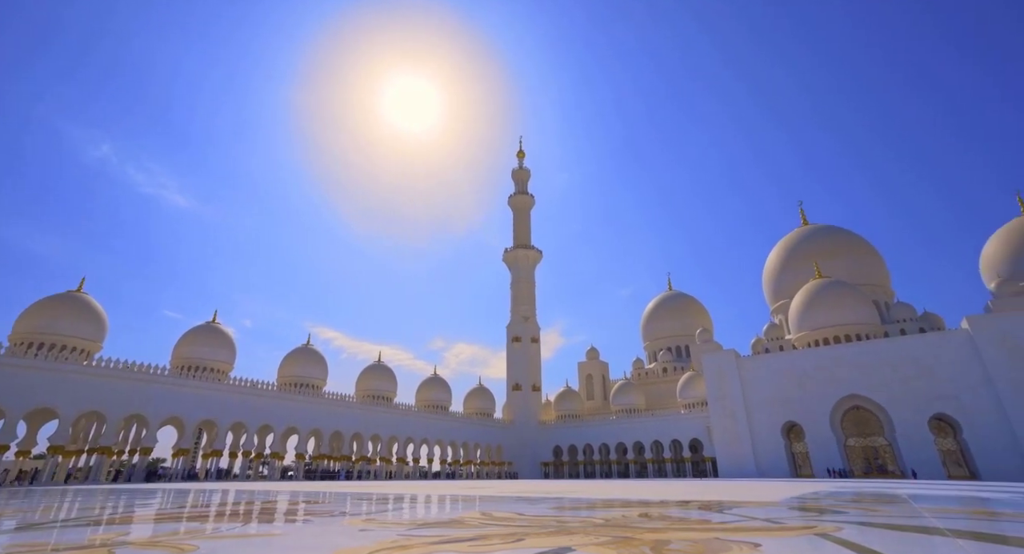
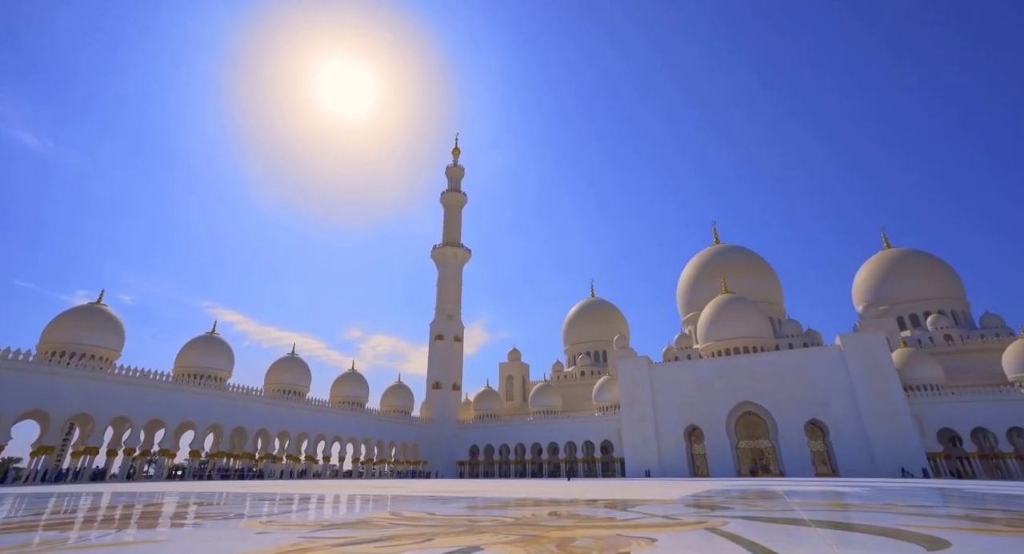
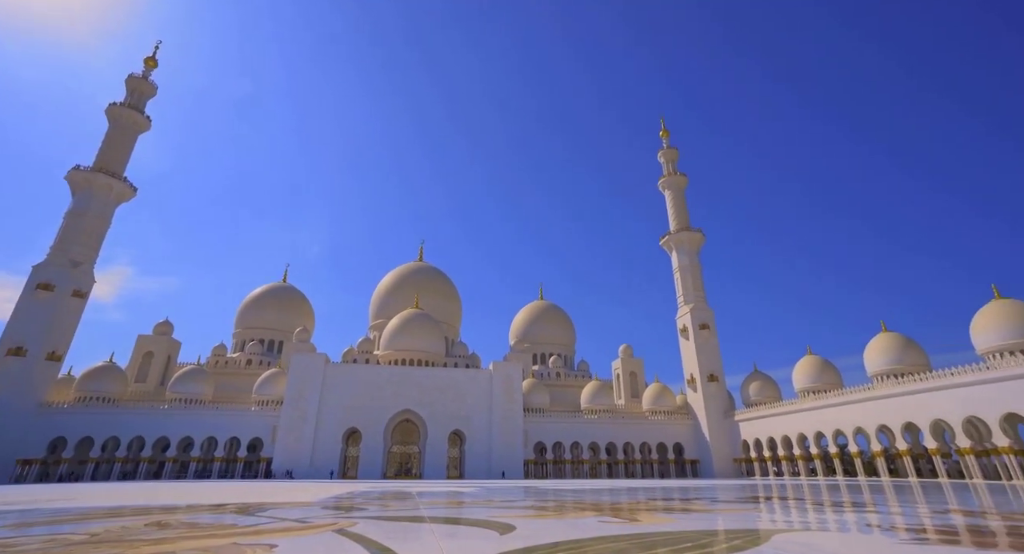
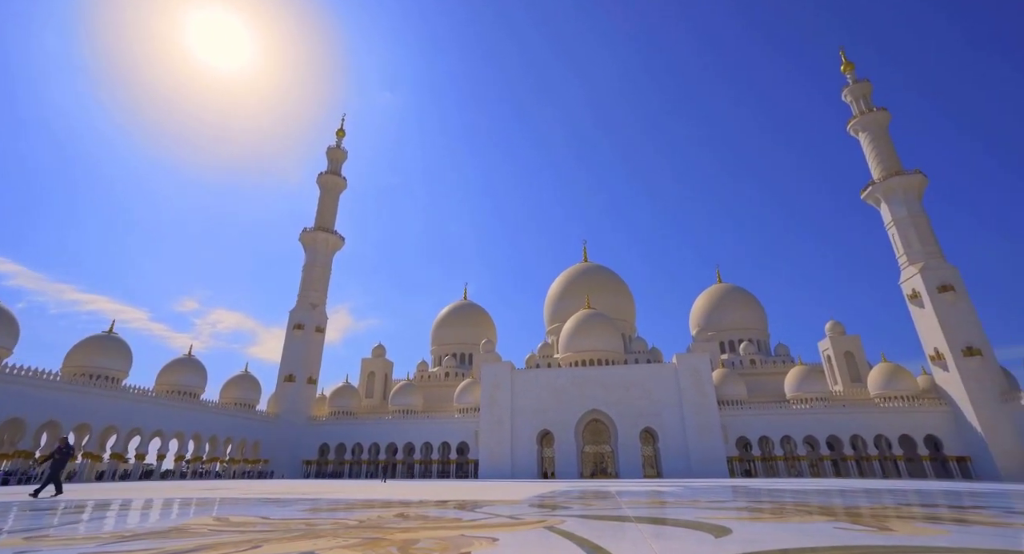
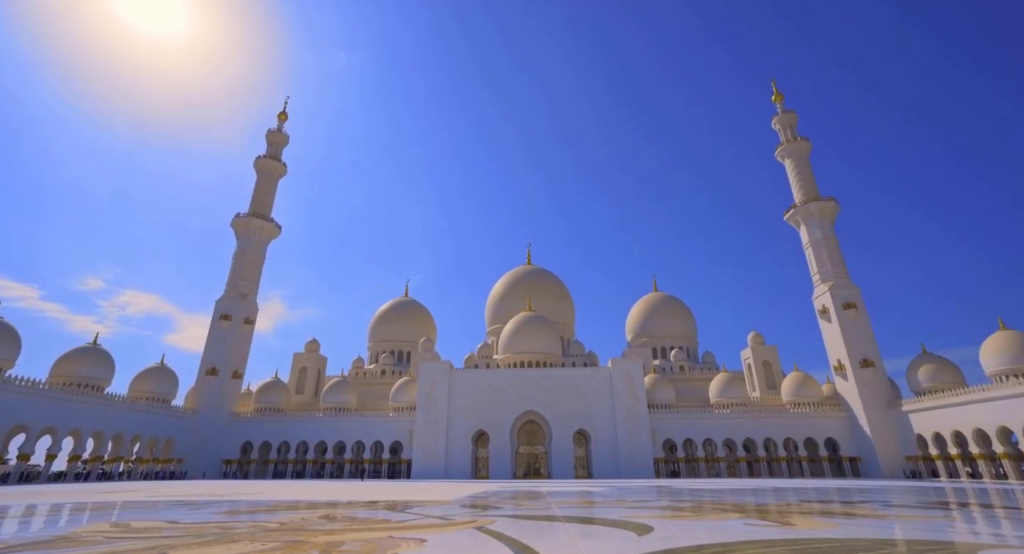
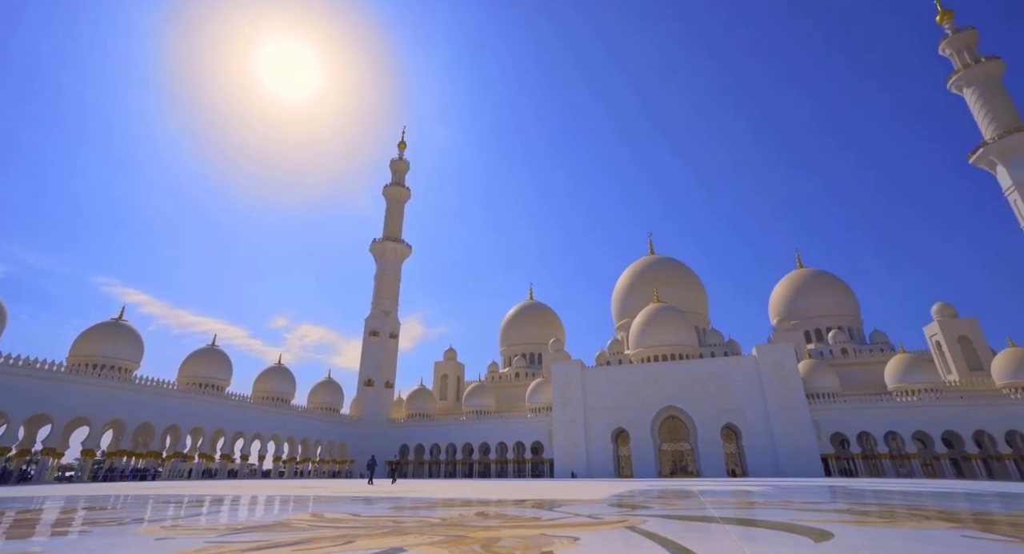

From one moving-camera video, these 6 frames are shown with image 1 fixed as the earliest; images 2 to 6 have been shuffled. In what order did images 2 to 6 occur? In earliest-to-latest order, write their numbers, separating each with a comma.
2, 6, 4, 5, 3
